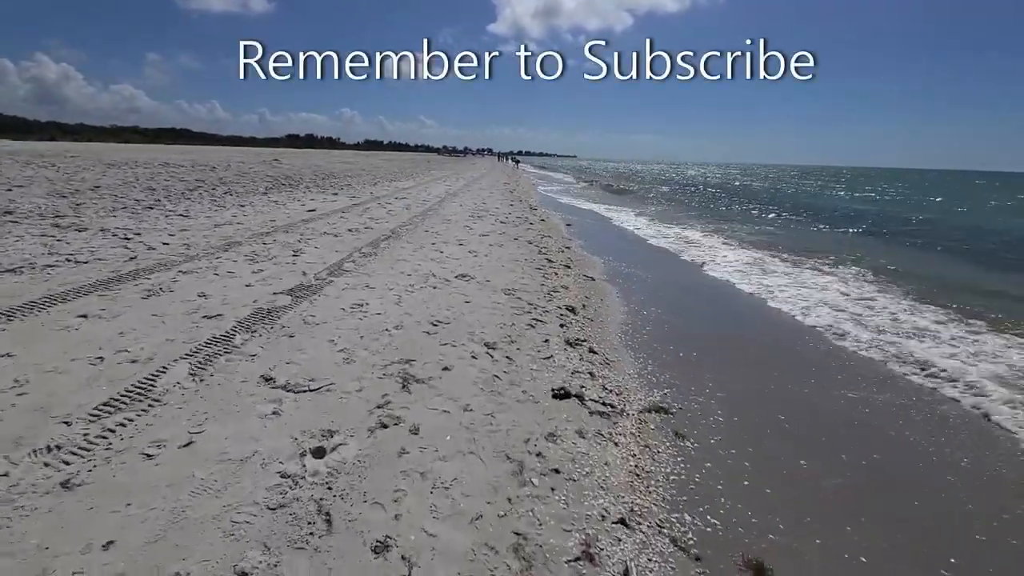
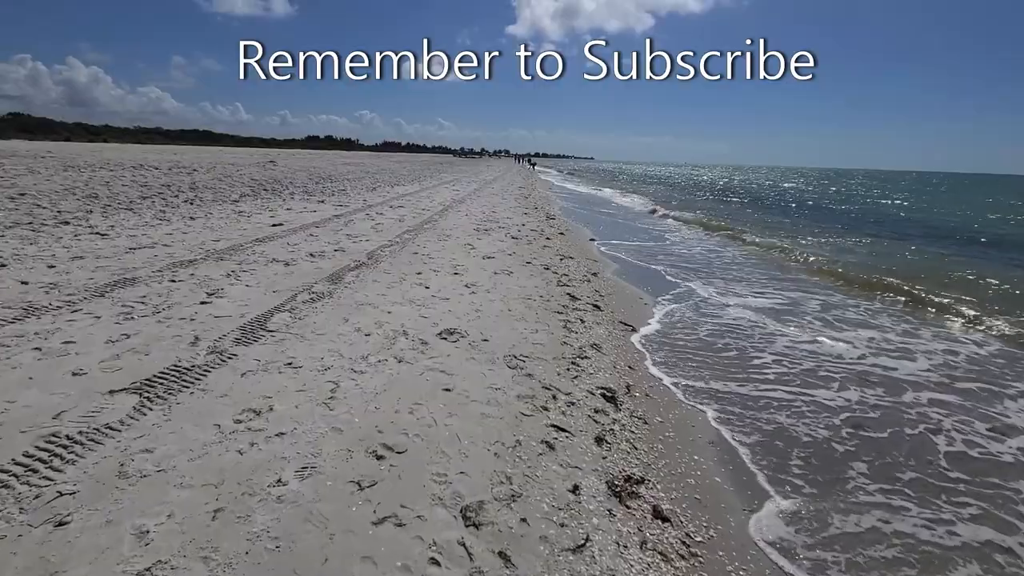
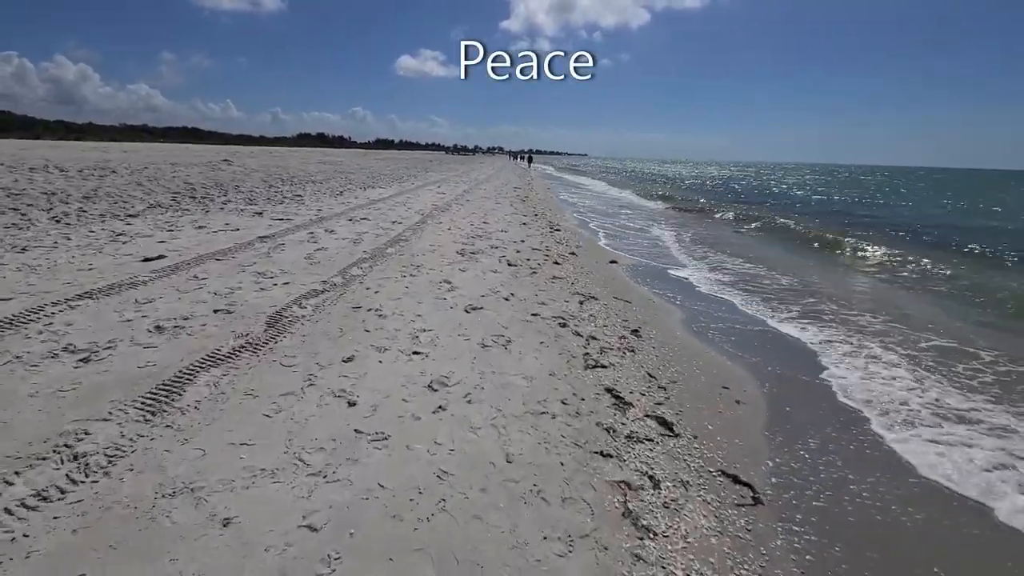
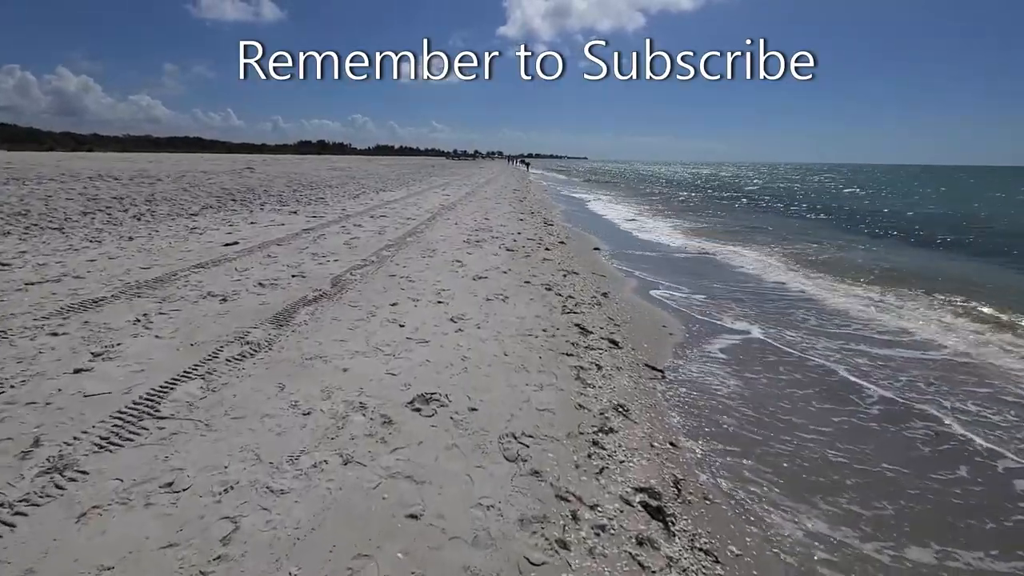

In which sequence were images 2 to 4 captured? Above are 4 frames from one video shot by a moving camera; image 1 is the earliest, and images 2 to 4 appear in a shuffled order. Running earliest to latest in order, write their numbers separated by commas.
2, 4, 3
